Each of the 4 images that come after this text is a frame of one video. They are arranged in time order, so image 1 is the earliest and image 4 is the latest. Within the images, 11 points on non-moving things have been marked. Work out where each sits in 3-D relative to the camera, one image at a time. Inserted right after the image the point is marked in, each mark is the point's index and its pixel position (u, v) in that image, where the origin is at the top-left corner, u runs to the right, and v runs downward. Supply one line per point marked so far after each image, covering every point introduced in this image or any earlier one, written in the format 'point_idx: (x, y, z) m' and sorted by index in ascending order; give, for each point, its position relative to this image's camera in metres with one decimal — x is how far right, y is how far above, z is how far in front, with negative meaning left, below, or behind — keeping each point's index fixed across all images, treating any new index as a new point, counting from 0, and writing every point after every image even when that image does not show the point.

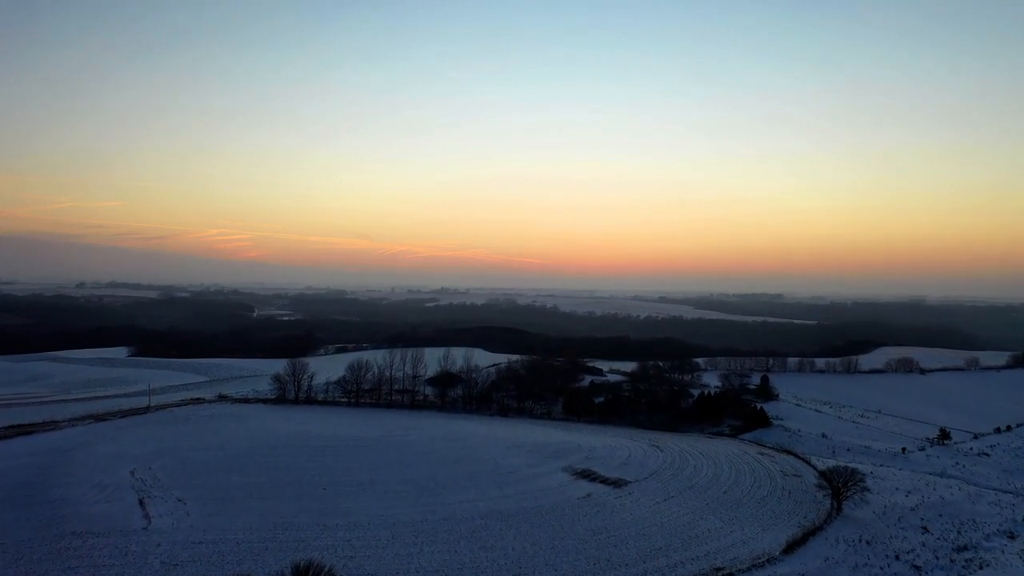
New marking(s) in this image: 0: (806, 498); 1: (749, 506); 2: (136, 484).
0: (+10.1, -7.2, +20.0) m
1: (+7.8, -7.1, +18.9) m
2: (-11.7, -6.1, +18.1) m
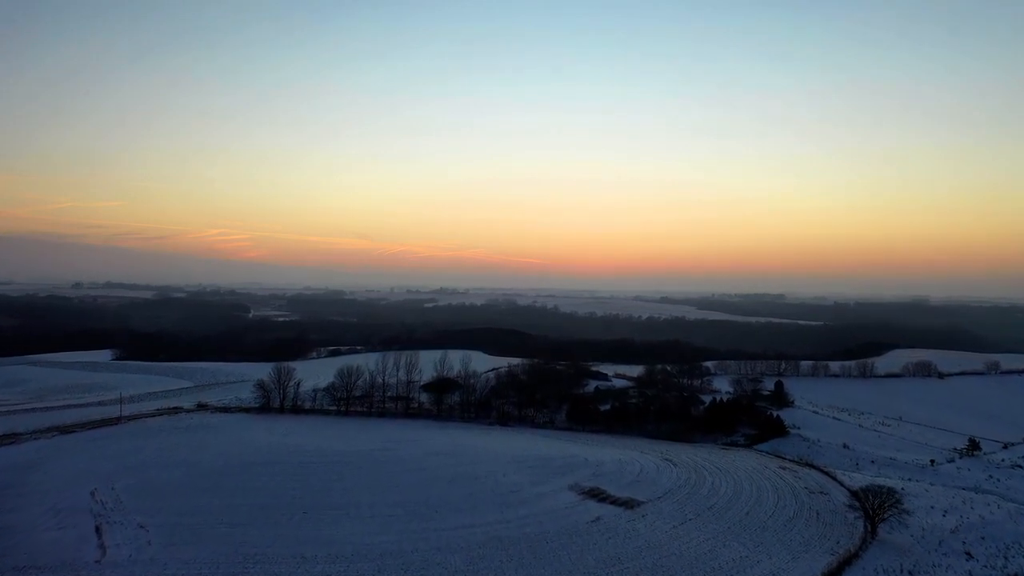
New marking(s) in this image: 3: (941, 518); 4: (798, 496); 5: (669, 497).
0: (+10.2, -7.3, +18.2) m
1: (+7.8, -7.2, +17.1) m
2: (-11.7, -6.2, +16.2) m
3: (+14.0, -7.5, +18.9) m
4: (+9.7, -7.1, +19.6) m
5: (+5.1, -6.8, +18.7) m
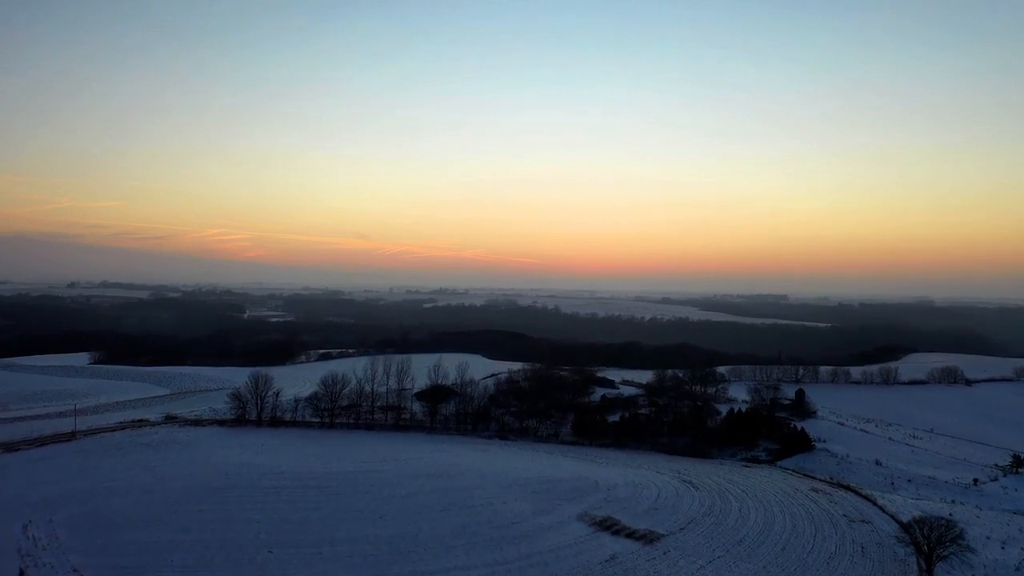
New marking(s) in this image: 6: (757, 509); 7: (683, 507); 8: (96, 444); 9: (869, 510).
0: (+10.2, -7.3, +15.8) m
1: (+7.8, -7.2, +14.7) m
2: (-11.7, -6.2, +13.9) m
3: (+14.0, -7.6, +16.5) m
4: (+9.7, -7.1, +17.3) m
5: (+5.1, -6.8, +16.3) m
6: (+7.6, -6.9, +18.0) m
7: (+5.2, -6.7, +17.7) m
8: (-14.4, -5.4, +19.9) m
9: (+11.5, -7.2, +18.7) m
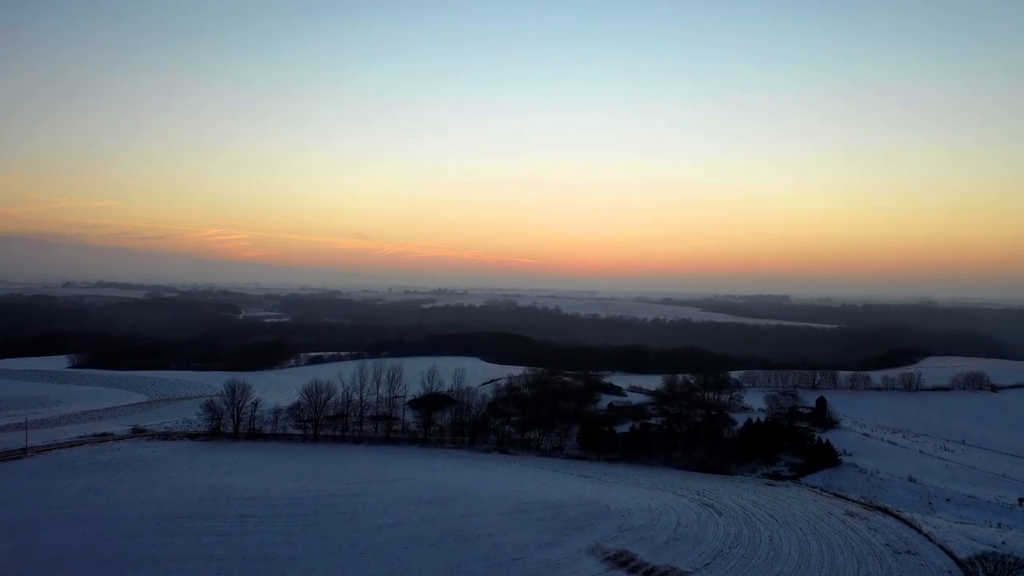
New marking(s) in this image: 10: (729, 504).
0: (+10.2, -7.3, +13.7) m
1: (+7.8, -7.2, +12.7) m
2: (-11.7, -6.2, +11.8) m
3: (+14.1, -7.6, +14.5) m
4: (+9.8, -7.1, +15.2) m
5: (+5.1, -6.8, +14.3) m
6: (+7.7, -6.9, +16.0) m
7: (+5.3, -6.7, +15.7) m
8: (-14.3, -5.4, +17.9) m
9: (+11.5, -7.2, +16.6) m
10: (+6.8, -6.8, +18.3) m
